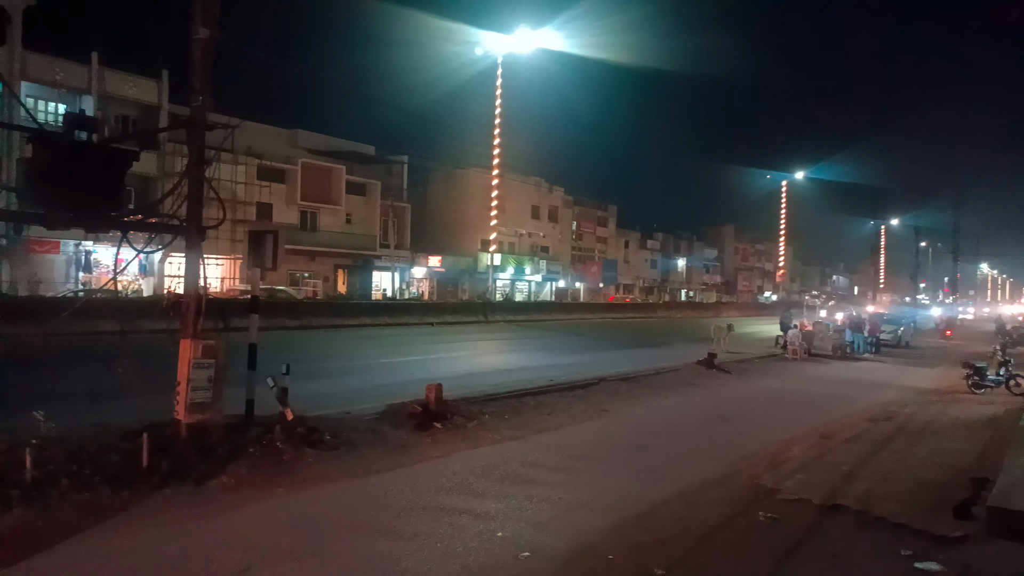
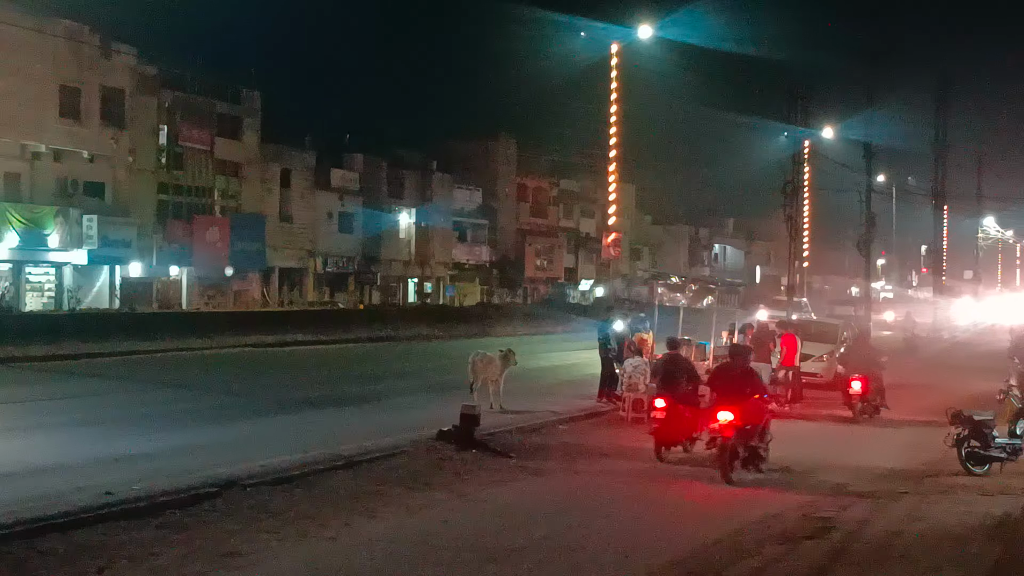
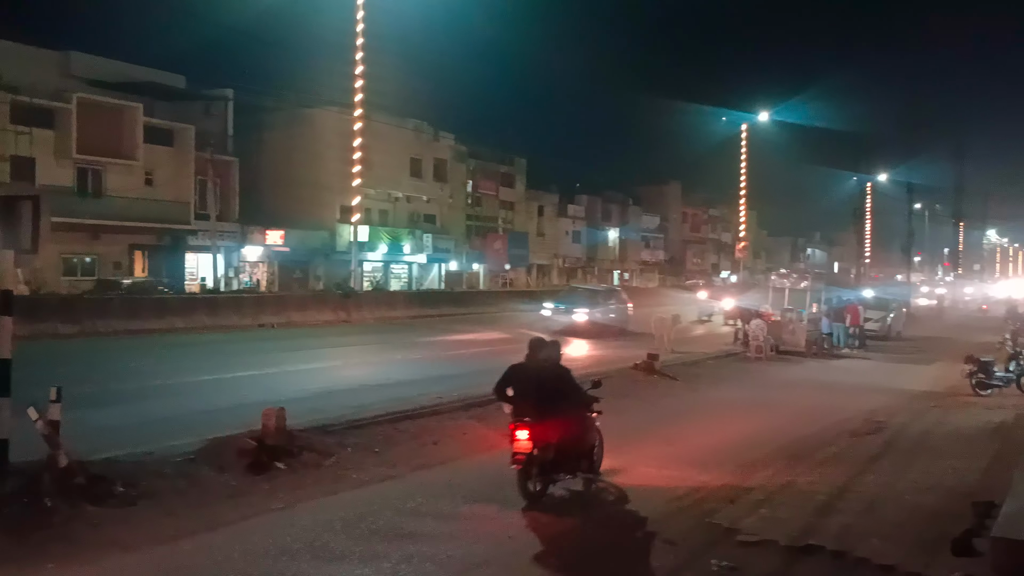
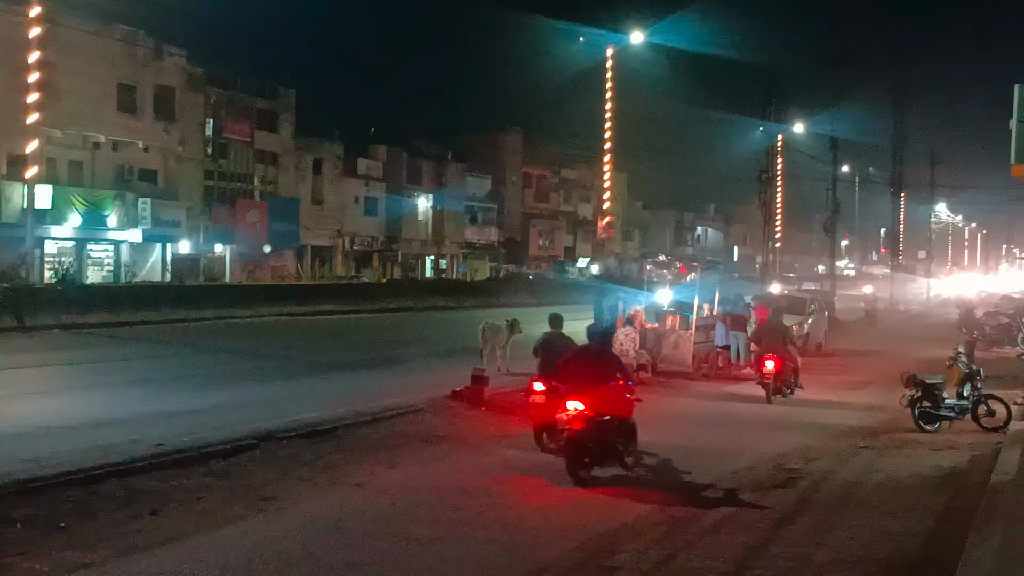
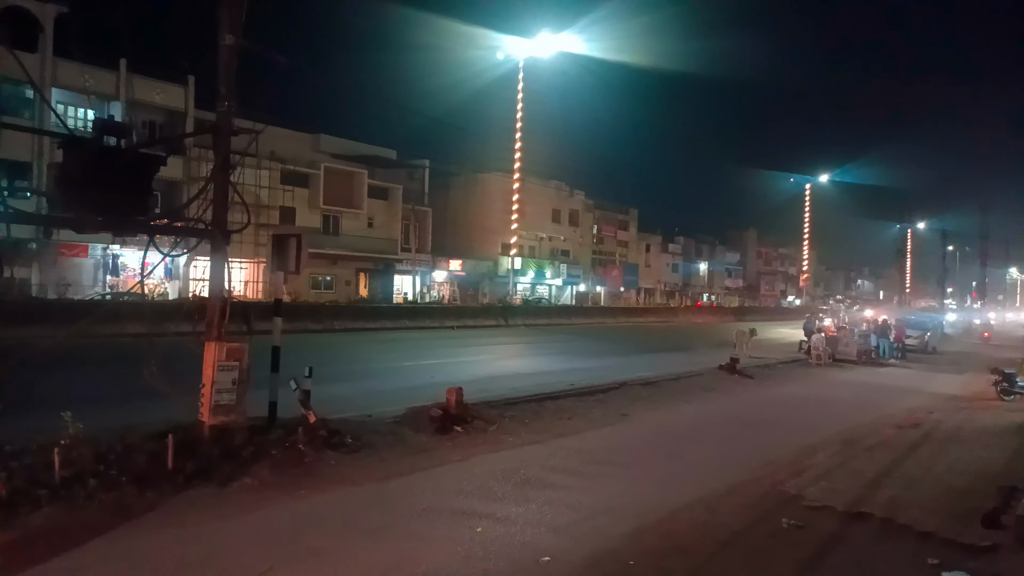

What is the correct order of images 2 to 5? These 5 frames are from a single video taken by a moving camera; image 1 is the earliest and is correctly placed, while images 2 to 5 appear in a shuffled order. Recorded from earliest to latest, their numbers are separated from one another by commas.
5, 3, 4, 2
